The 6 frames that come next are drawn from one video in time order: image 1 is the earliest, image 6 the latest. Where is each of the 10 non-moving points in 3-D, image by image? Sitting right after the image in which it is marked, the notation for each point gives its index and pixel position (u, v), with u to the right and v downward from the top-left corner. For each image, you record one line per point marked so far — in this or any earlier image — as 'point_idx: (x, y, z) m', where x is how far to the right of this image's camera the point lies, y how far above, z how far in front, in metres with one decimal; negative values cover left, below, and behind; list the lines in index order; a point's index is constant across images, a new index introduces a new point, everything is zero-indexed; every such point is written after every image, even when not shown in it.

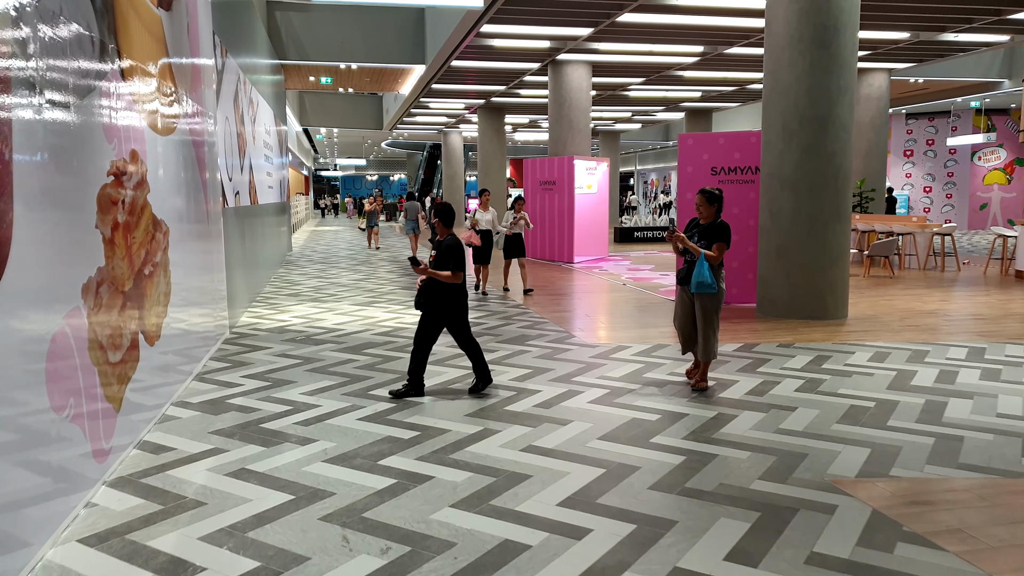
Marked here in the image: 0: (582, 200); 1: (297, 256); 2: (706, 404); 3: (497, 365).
0: (+1.1, +1.4, +13.0) m
1: (-4.2, +0.6, +15.6) m
2: (+1.0, -0.6, +4.2) m
3: (-0.1, -0.5, +5.1) m
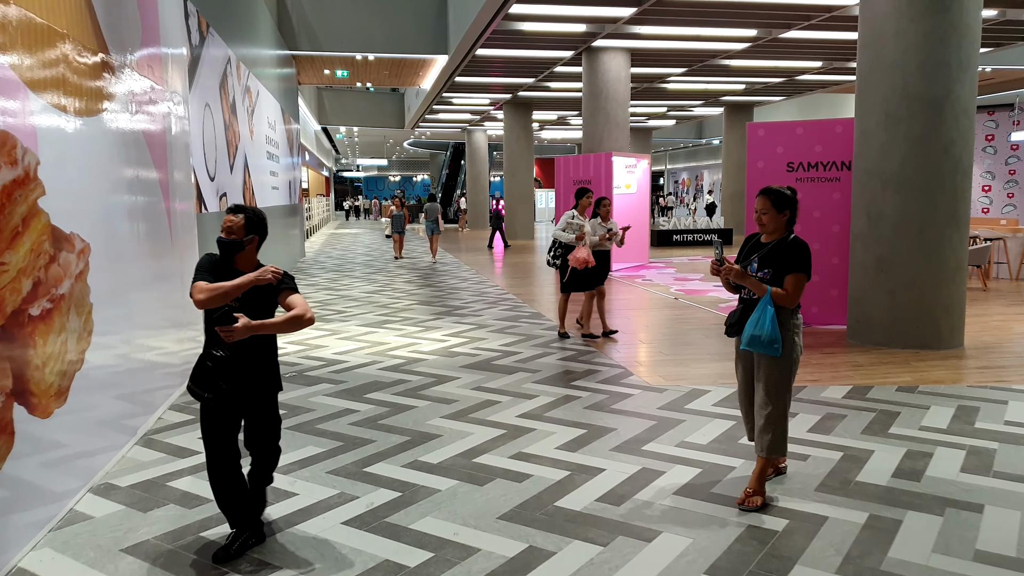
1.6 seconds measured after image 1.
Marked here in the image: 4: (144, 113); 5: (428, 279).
0: (+1.6, +1.3, +11.7) m
1: (-3.7, +0.4, +14.5) m
2: (+1.2, -0.8, +2.9) m
3: (+0.1, -0.6, +3.8) m
4: (-1.9, +0.9, +4.2) m
5: (-1.2, +0.1, +11.1) m
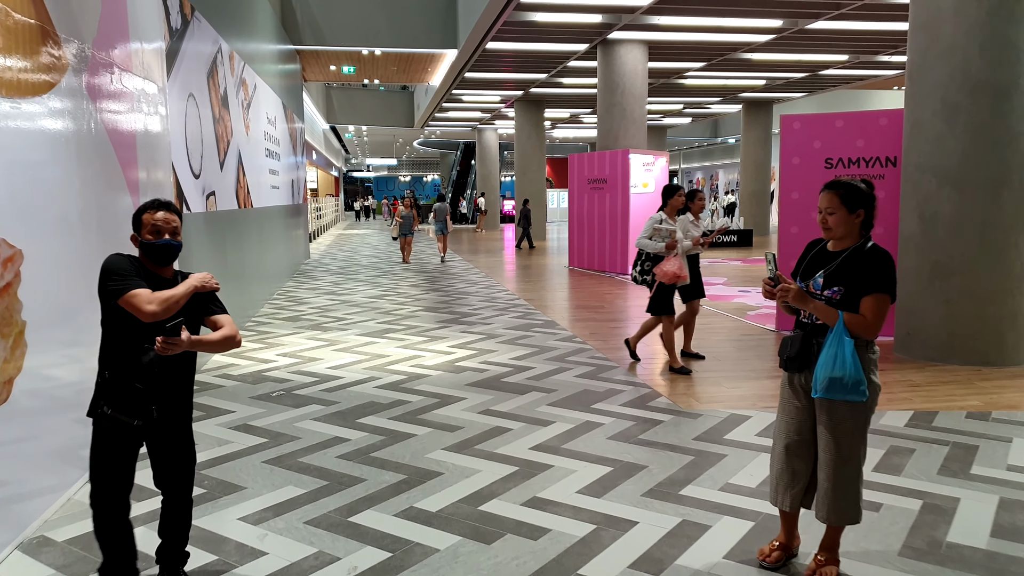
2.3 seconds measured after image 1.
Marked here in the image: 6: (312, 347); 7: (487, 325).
0: (+1.8, +1.2, +11.2) m
1: (-3.5, +0.4, +14.0) m
2: (+1.2, -0.8, +2.3) m
3: (+0.2, -0.7, +3.3) m
4: (-1.9, +0.9, +3.7) m
5: (-1.0, +0.1, +10.6) m
6: (-1.5, -0.4, +6.0) m
7: (-0.2, -0.3, +6.8) m
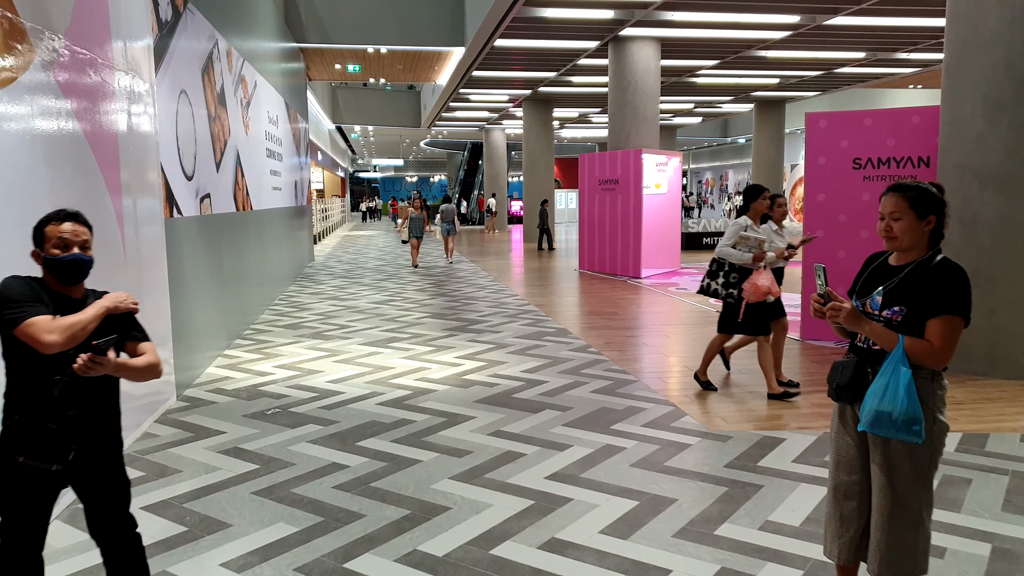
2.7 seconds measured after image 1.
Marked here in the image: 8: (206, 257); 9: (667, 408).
0: (+1.9, +1.2, +10.9) m
1: (-3.3, +0.3, +13.7) m
2: (+1.3, -0.9, +2.0) m
3: (+0.2, -0.7, +3.0) m
4: (-1.8, +0.8, +3.4) m
5: (-0.9, 0.0, +10.3) m
6: (-1.4, -0.5, +5.7) m
7: (-0.1, -0.4, +6.5) m
8: (-2.1, +0.2, +5.5) m
9: (+0.8, -0.6, +4.1) m
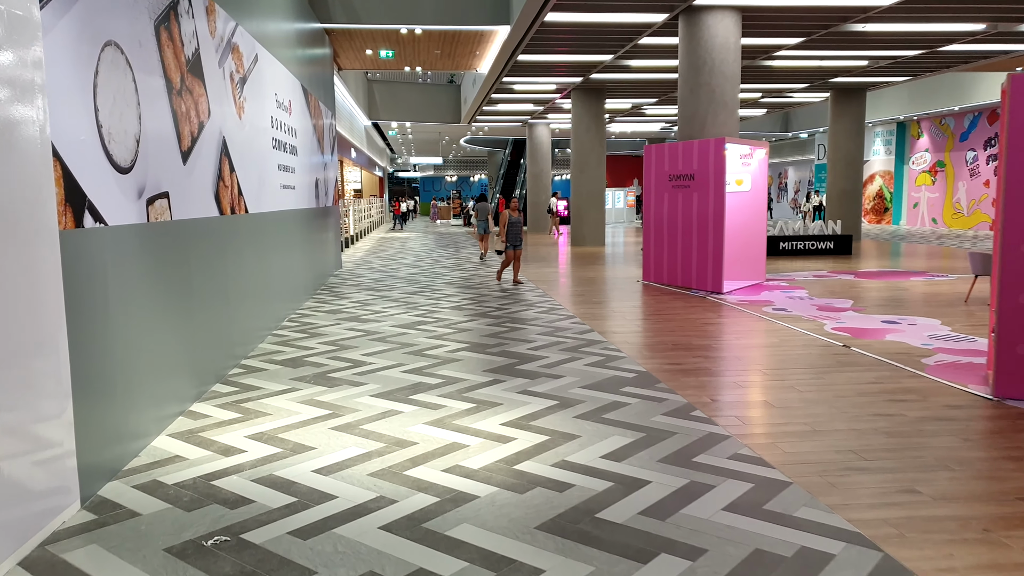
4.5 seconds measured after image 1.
0: (+2.5, +1.0, +9.1) m
1: (-2.6, +0.2, +12.2) m
2: (+1.5, -1.0, +0.3) m
3: (+0.5, -0.9, +1.3) m
4: (-1.6, +0.6, +1.9) m
5: (-0.3, -0.2, +8.7) m
6: (-1.1, -0.7, +4.1) m
7: (+0.3, -0.5, +4.8) m
8: (-1.7, 0.0, +4.0) m
9: (+1.1, -0.8, +2.4) m
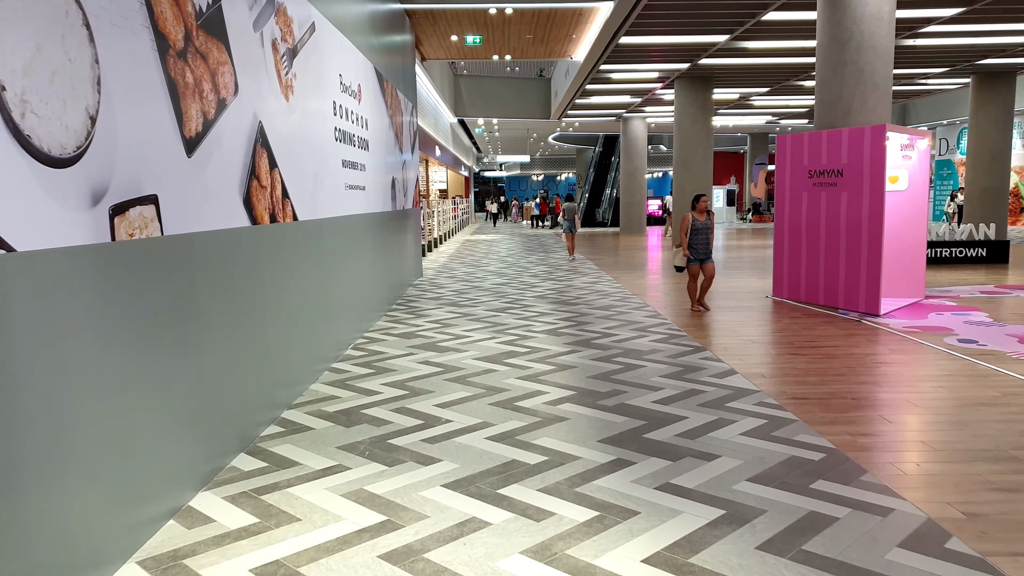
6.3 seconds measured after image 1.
0: (+3.5, +0.8, +7.4) m
1: (-1.2, 0.0, +11.0) m
2: (+1.5, -1.2, -1.3) m
3: (+0.6, -1.1, -0.1) m
4: (-1.3, +0.5, +0.6) m
5: (+0.7, -0.3, +7.2) m
6: (-0.6, -0.8, +2.8) m
7: (+0.8, -0.7, +3.4) m
8: (-1.3, -0.1, +2.7) m
9: (+1.4, -1.0, +0.9) m
